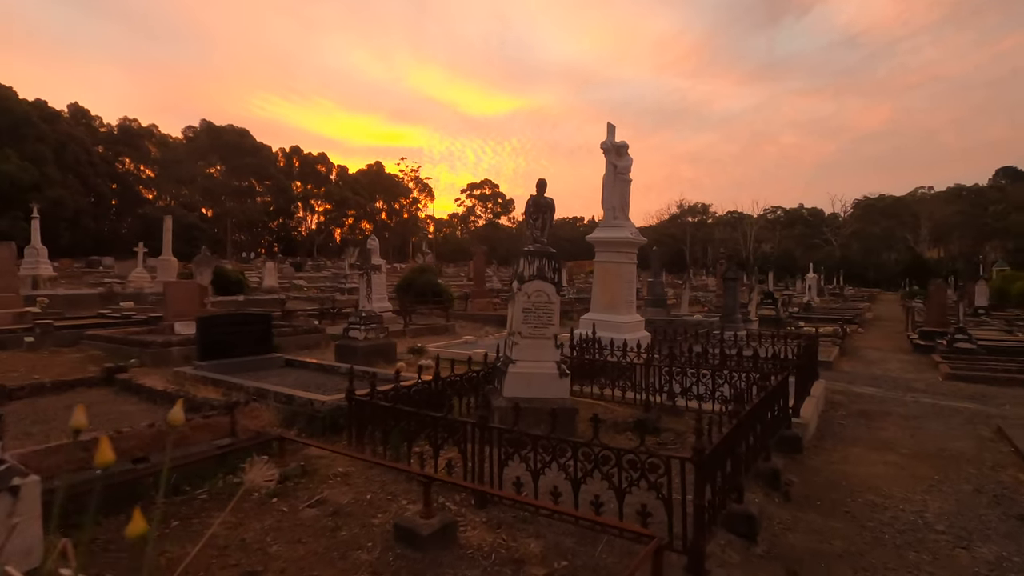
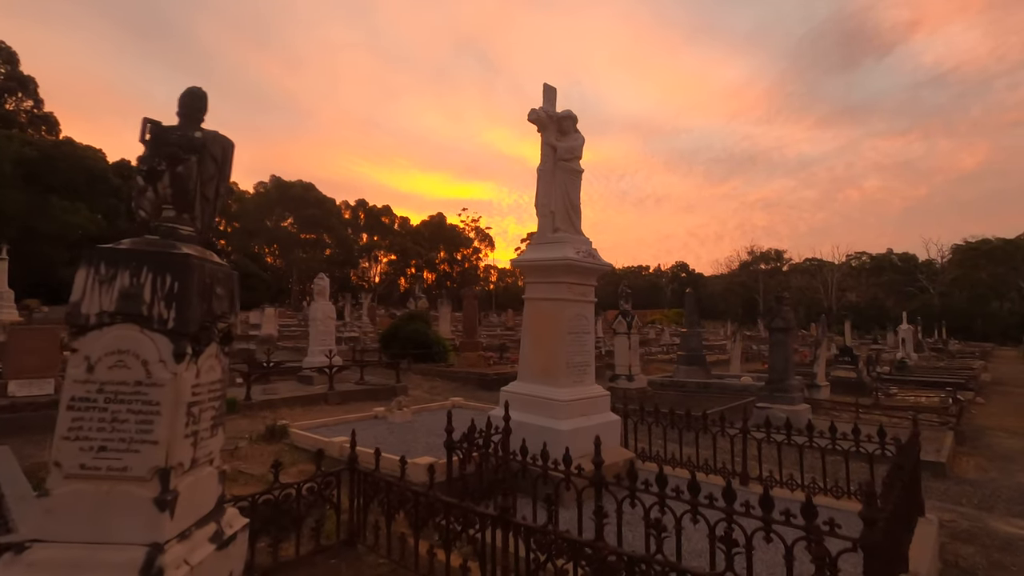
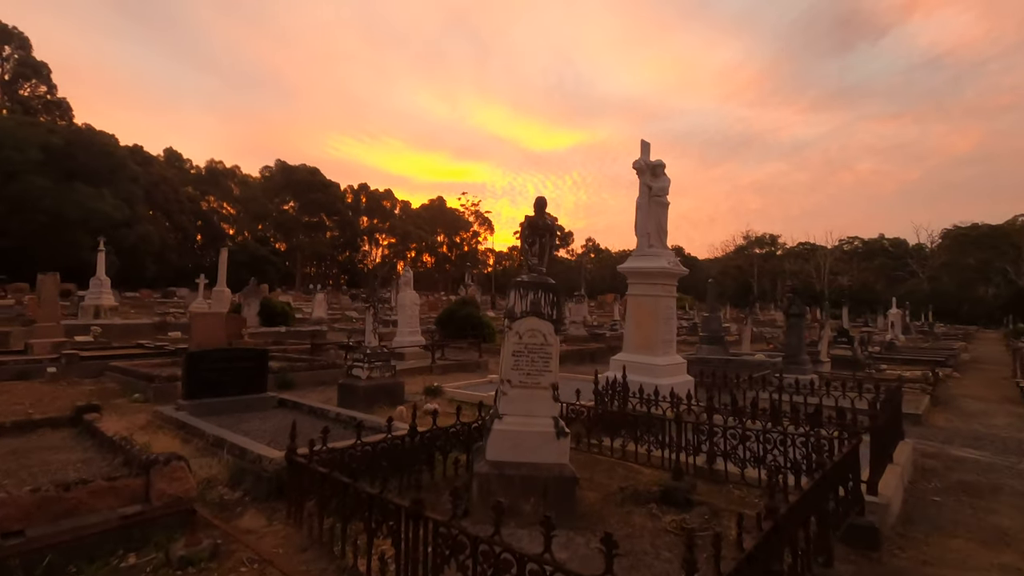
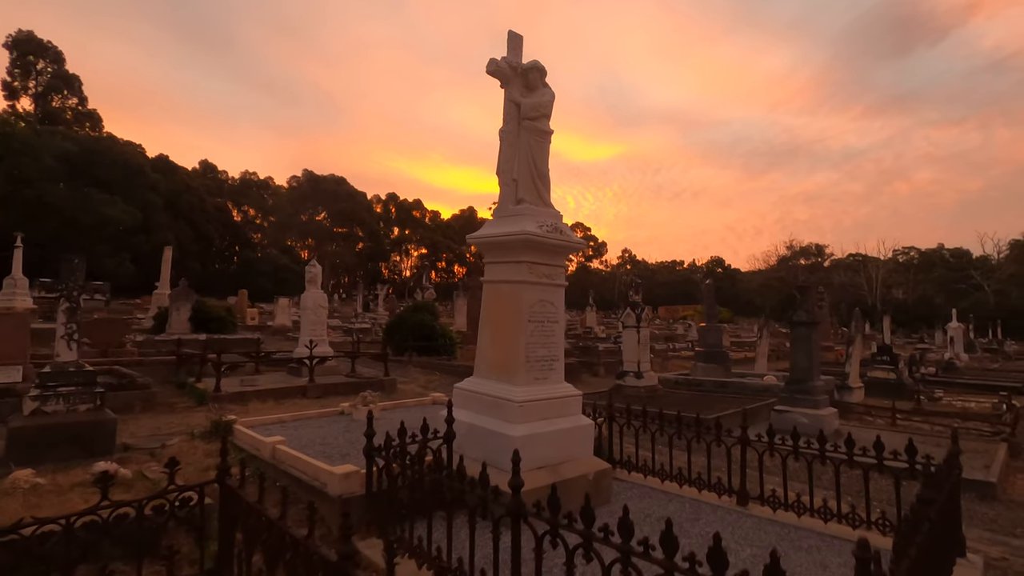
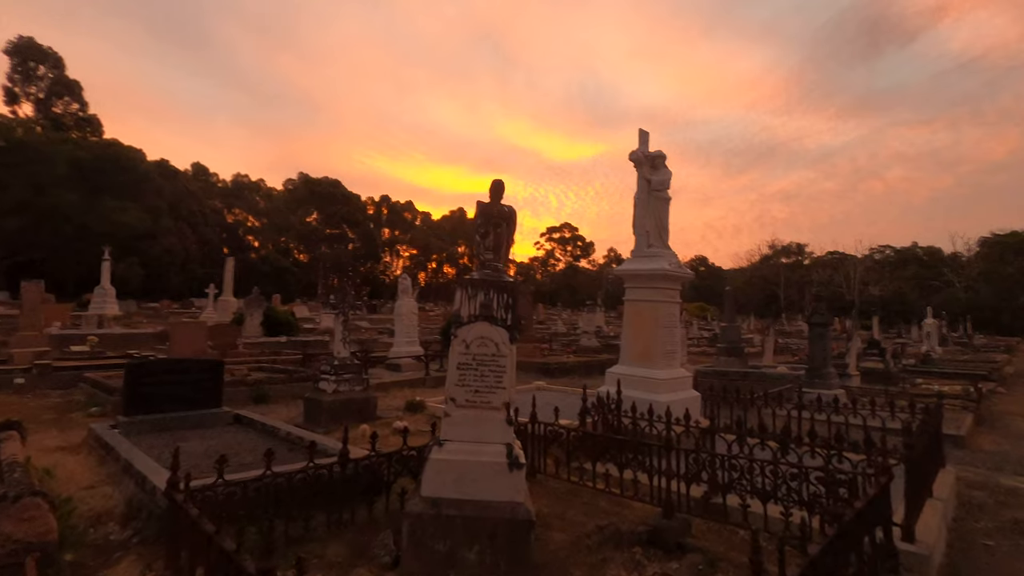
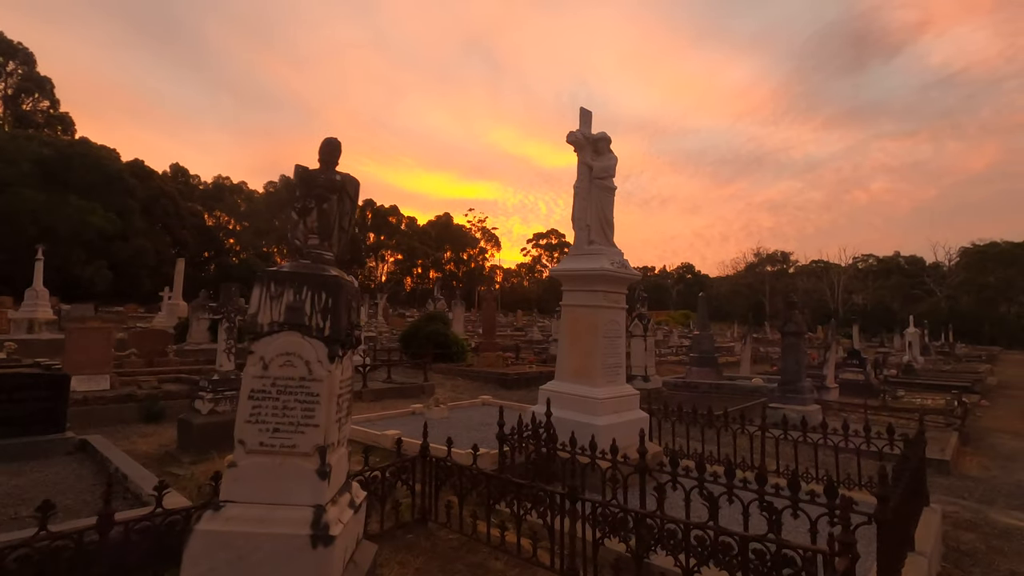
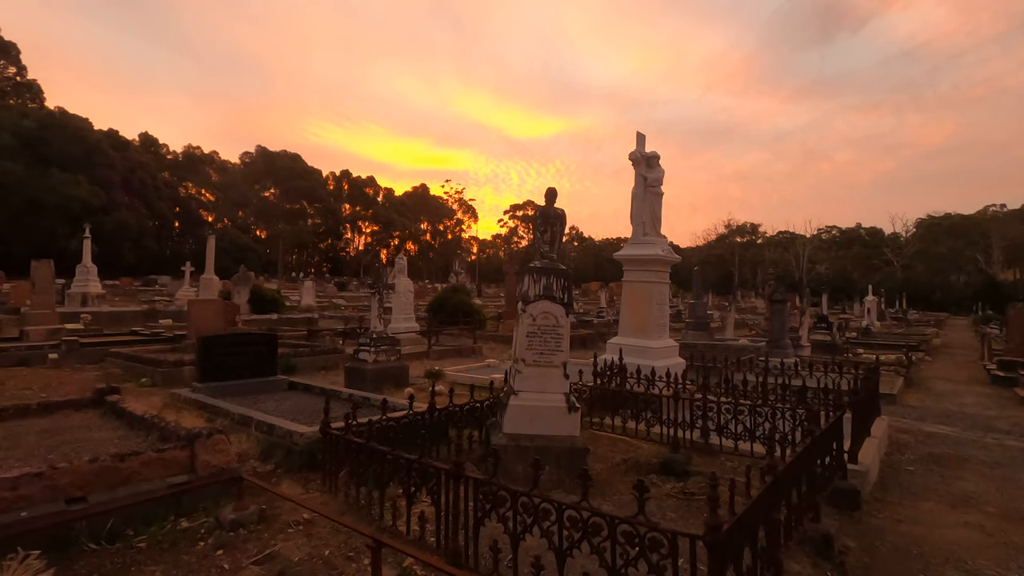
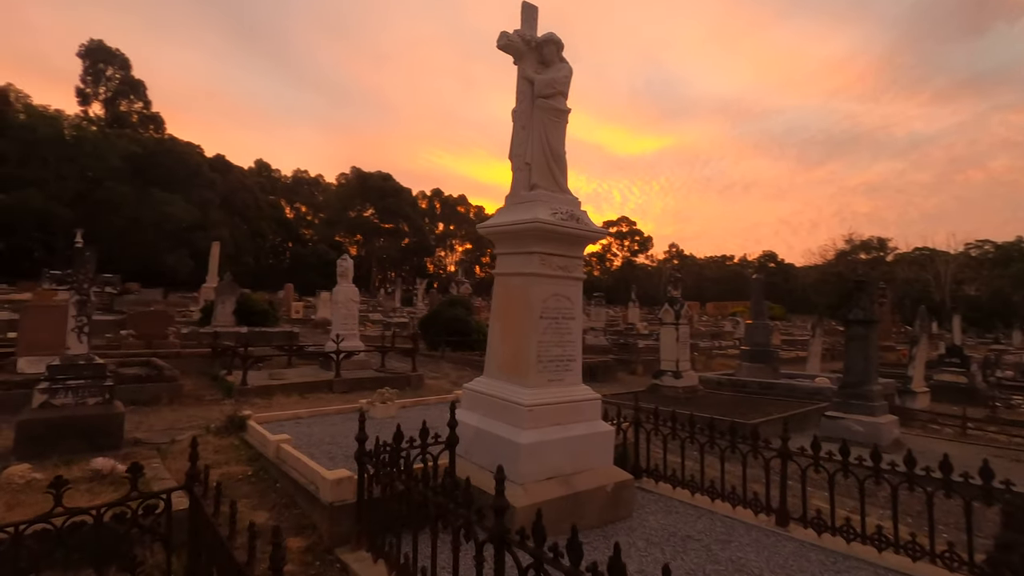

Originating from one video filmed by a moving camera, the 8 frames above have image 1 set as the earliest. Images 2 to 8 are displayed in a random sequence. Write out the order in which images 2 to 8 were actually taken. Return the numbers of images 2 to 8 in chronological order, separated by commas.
7, 3, 5, 6, 2, 4, 8
